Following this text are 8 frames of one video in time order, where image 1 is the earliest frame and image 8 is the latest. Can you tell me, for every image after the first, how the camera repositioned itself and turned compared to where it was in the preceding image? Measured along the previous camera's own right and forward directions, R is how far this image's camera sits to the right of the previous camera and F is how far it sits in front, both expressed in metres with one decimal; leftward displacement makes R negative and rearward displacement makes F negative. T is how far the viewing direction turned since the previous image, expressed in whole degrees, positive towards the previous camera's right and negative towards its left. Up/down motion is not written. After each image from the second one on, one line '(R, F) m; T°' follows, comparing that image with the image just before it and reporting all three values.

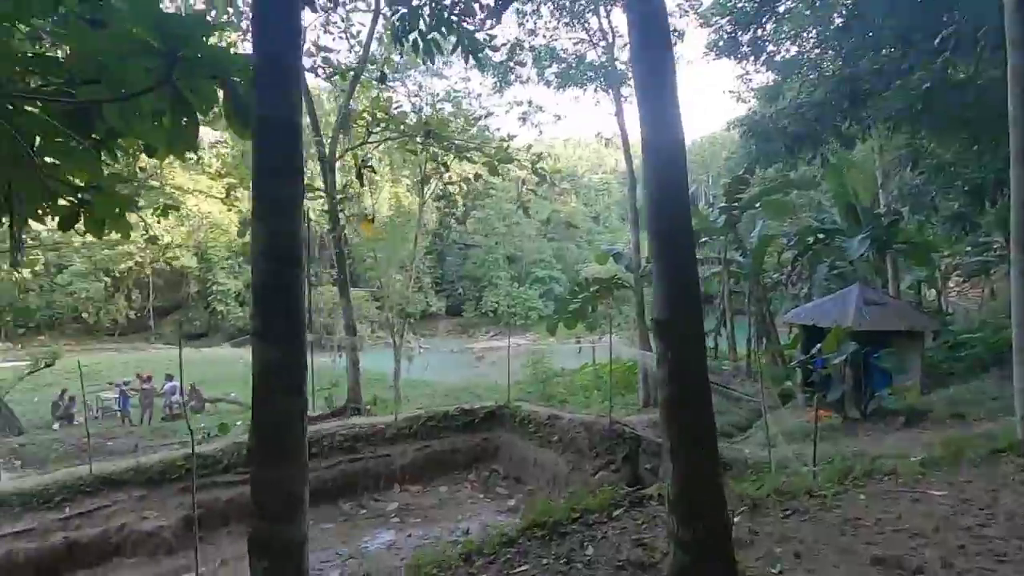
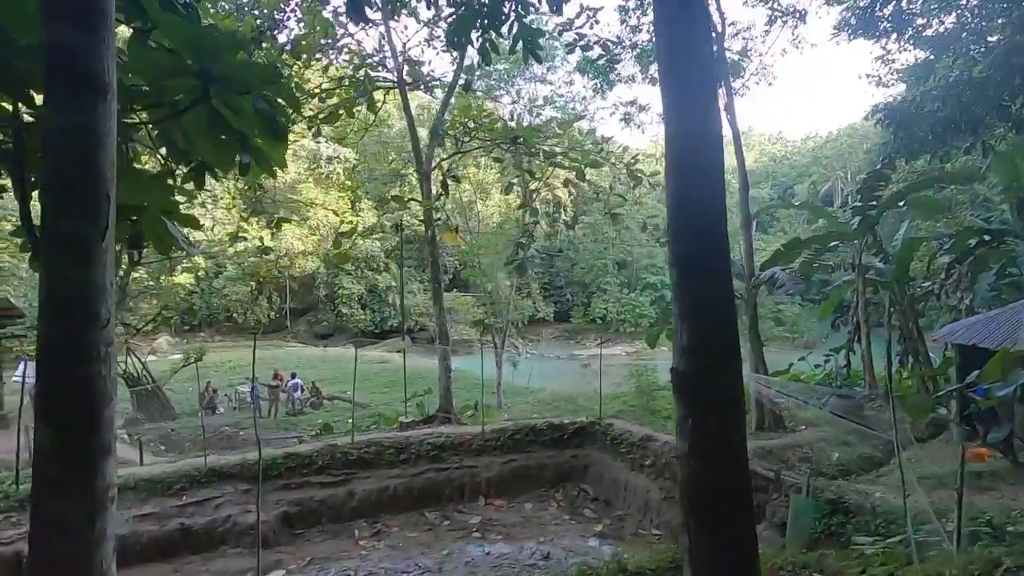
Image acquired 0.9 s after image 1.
(+0.3, +0.5) m; -10°
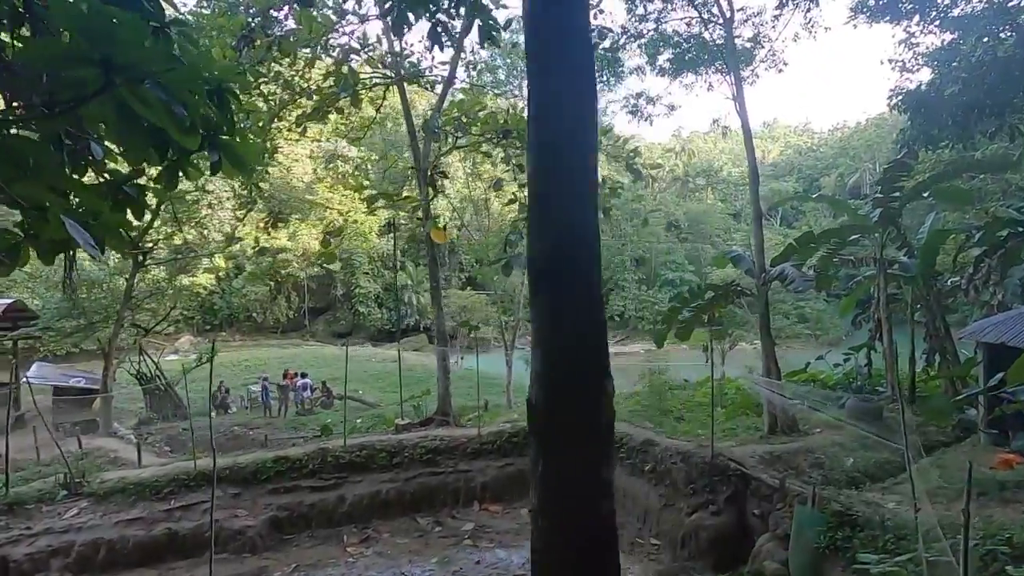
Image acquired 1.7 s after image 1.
(+0.3, +0.2) m; -2°
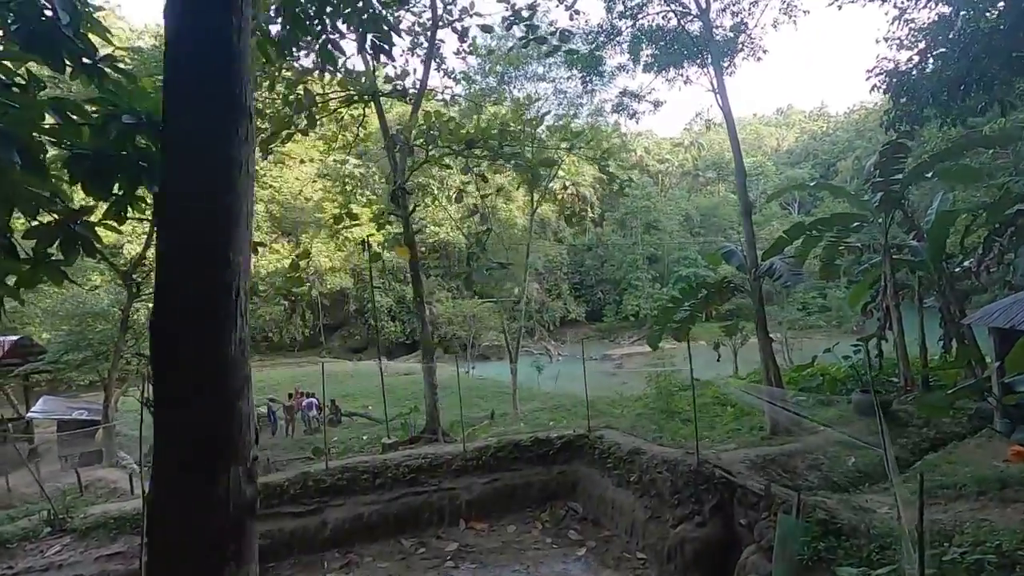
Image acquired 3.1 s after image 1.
(+0.4, +0.1) m; -3°
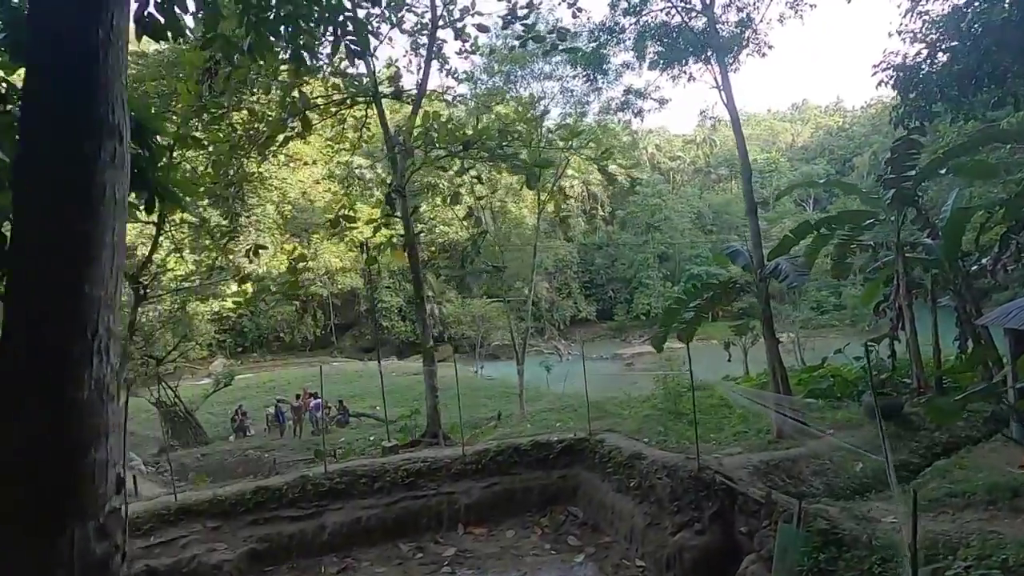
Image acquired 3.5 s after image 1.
(+0.1, +0.1) m; -1°
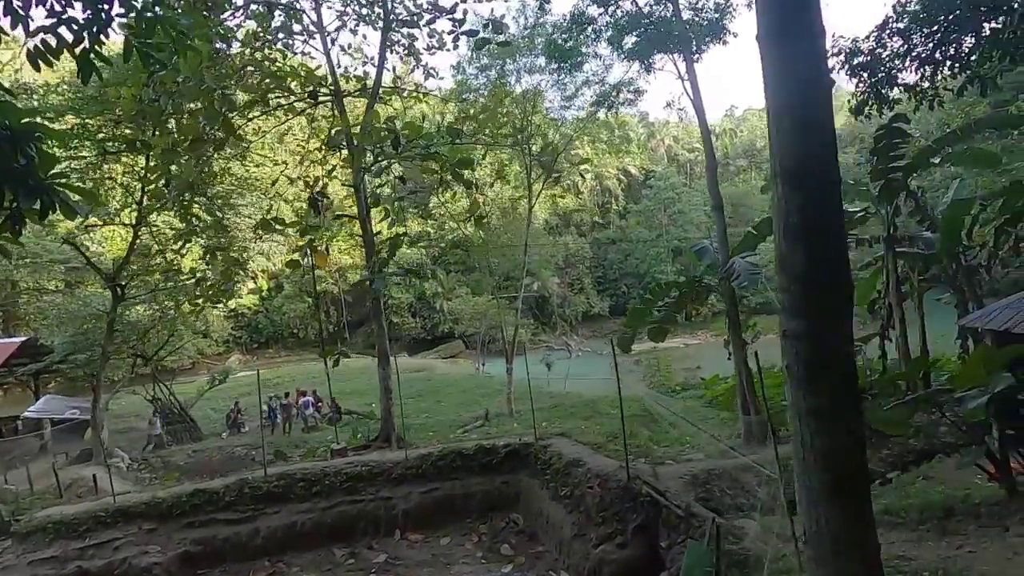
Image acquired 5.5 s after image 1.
(+0.8, +0.2) m; -4°
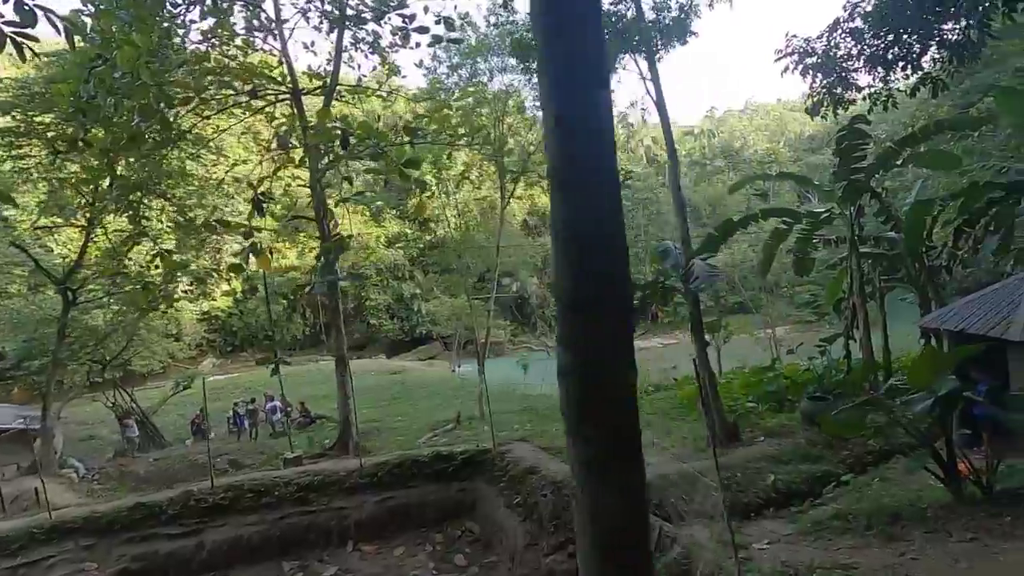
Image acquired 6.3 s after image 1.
(+0.2, +0.1) m; +1°
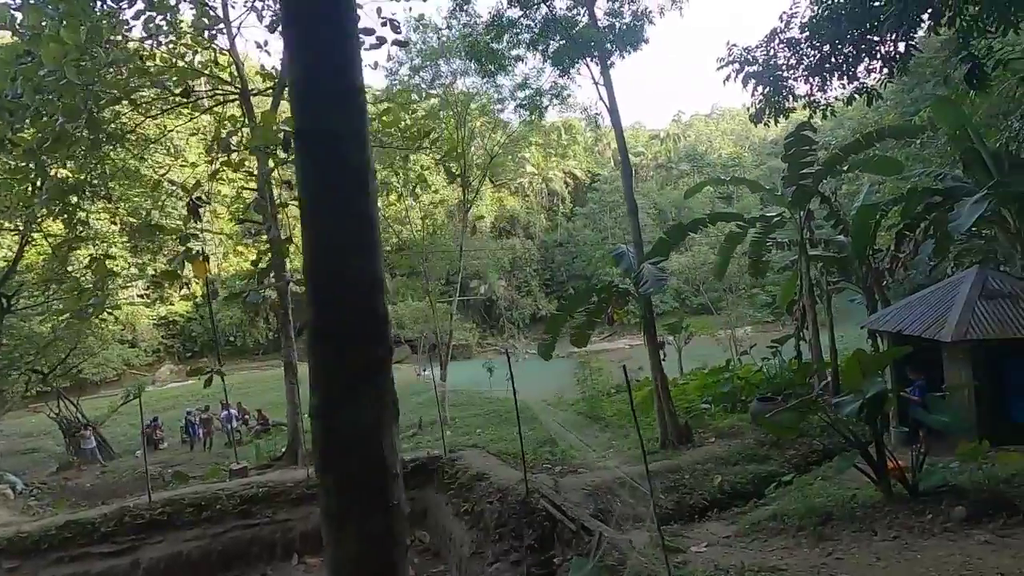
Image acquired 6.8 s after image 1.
(+0.2, 0.0) m; +2°
